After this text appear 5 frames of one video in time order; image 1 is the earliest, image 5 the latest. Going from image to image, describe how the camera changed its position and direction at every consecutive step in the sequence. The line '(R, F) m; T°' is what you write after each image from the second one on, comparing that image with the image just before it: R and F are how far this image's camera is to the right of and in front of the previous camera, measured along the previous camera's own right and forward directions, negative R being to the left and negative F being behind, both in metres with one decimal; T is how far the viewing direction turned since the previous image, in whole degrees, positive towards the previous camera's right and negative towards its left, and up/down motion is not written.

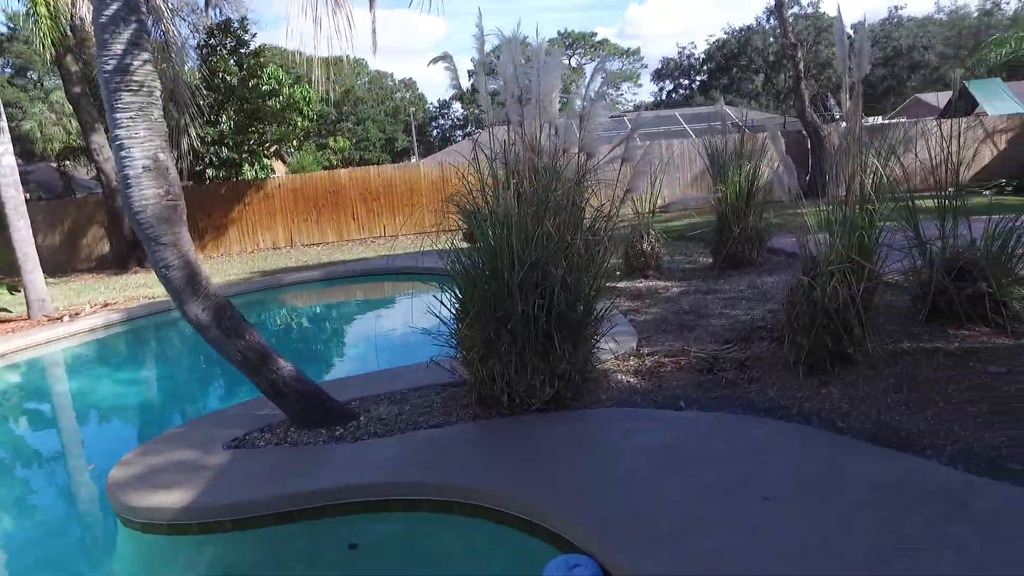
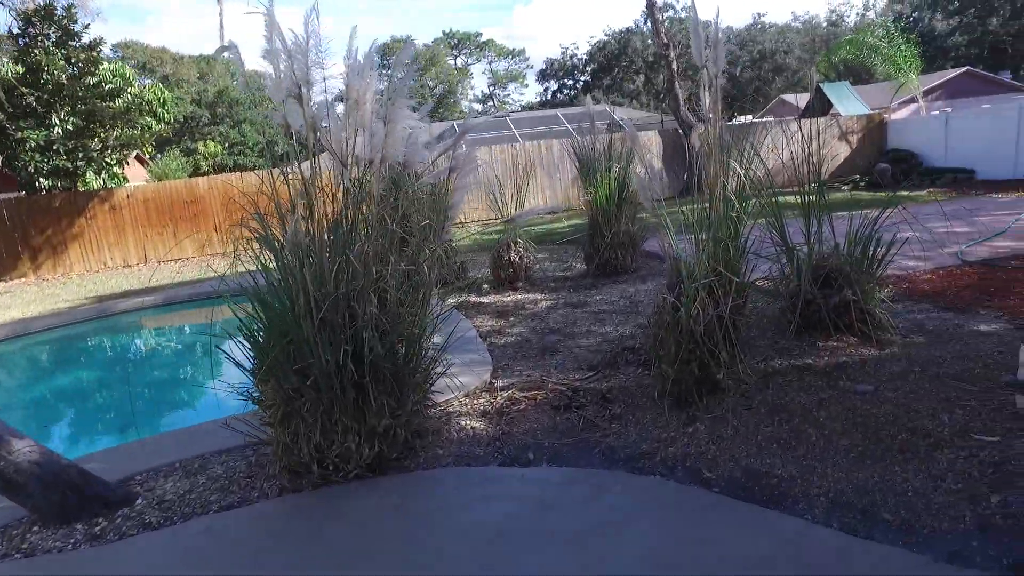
(+0.4, +0.5) m; +9°
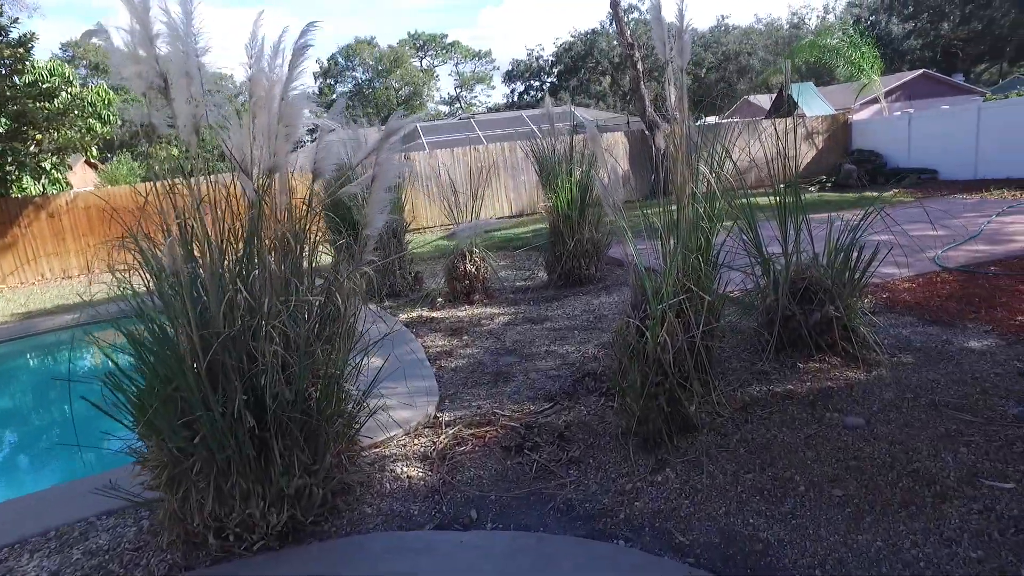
(+0.1, +0.4) m; +3°
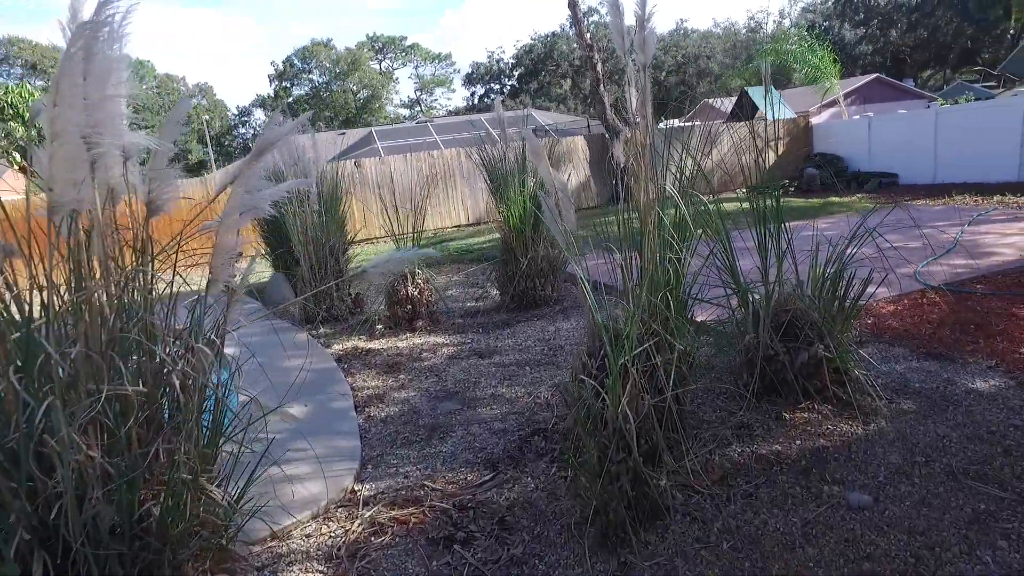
(+0.1, +0.5) m; +3°
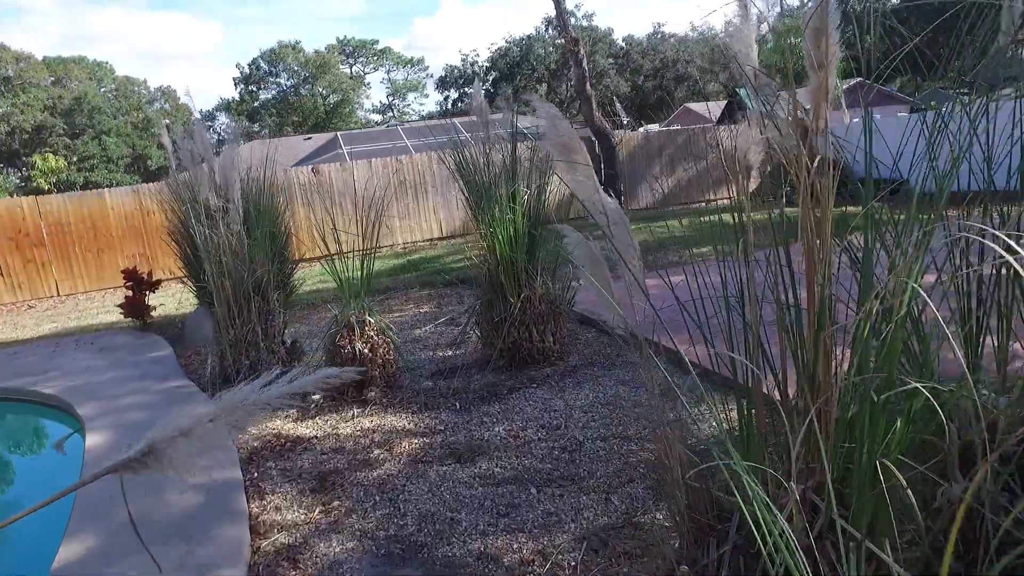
(-0.1, +1.4) m; +2°
